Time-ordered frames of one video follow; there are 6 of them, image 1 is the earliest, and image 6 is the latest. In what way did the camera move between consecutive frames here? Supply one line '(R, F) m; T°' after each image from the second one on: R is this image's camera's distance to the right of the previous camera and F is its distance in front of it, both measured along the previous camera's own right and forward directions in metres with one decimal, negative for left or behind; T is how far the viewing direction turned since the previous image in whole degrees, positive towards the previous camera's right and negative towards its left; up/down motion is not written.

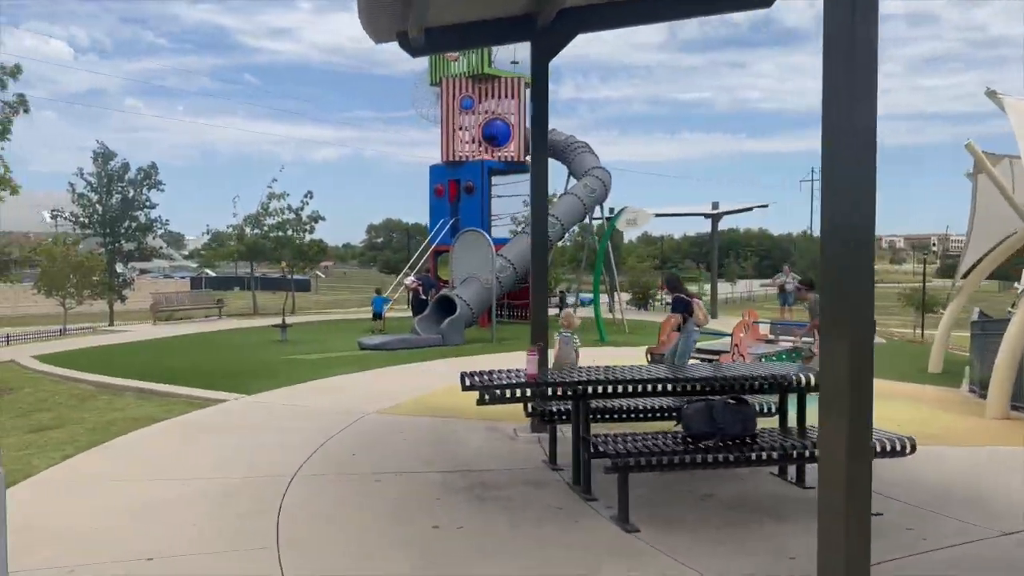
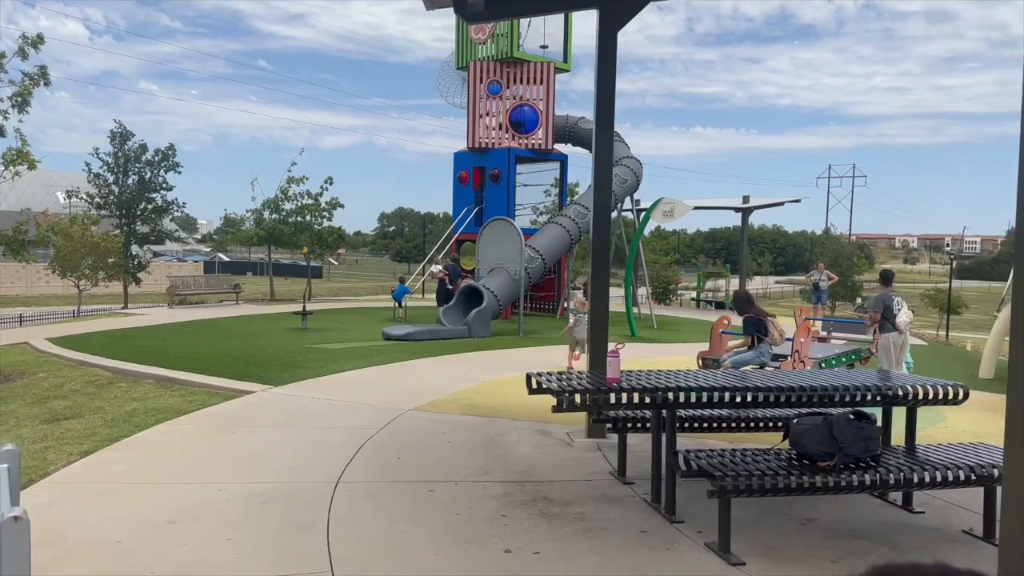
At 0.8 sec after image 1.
(-0.4, +0.6) m; -1°
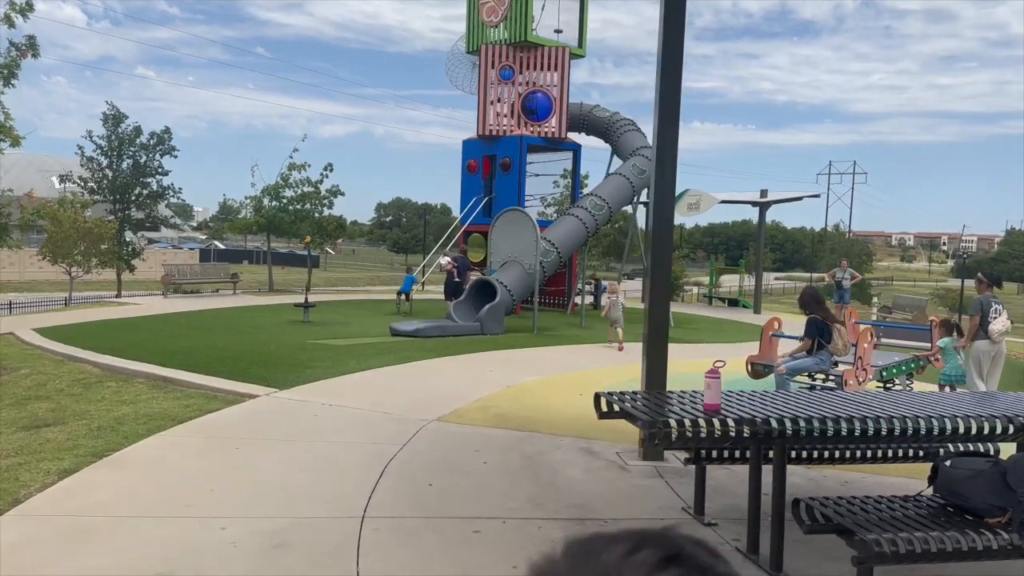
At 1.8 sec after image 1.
(-0.4, +0.9) m; 0°
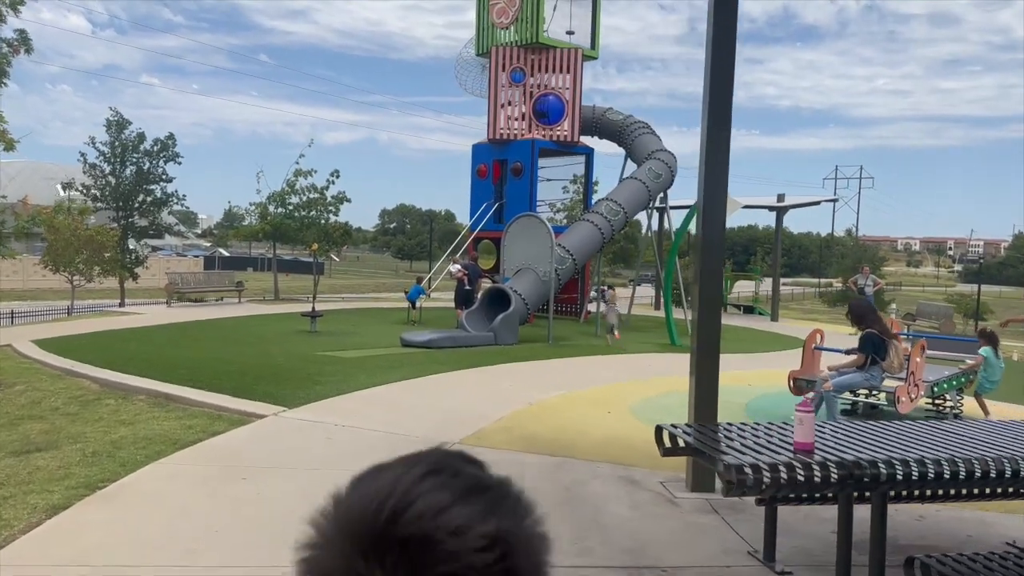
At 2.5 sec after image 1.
(-0.2, +0.5) m; 0°
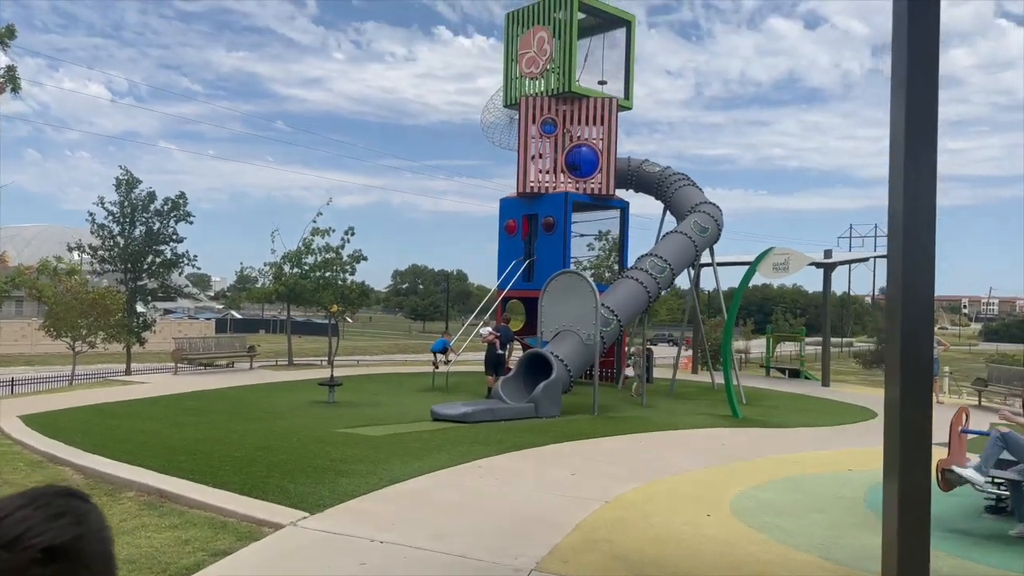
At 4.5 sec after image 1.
(-0.5, +1.5) m; -1°
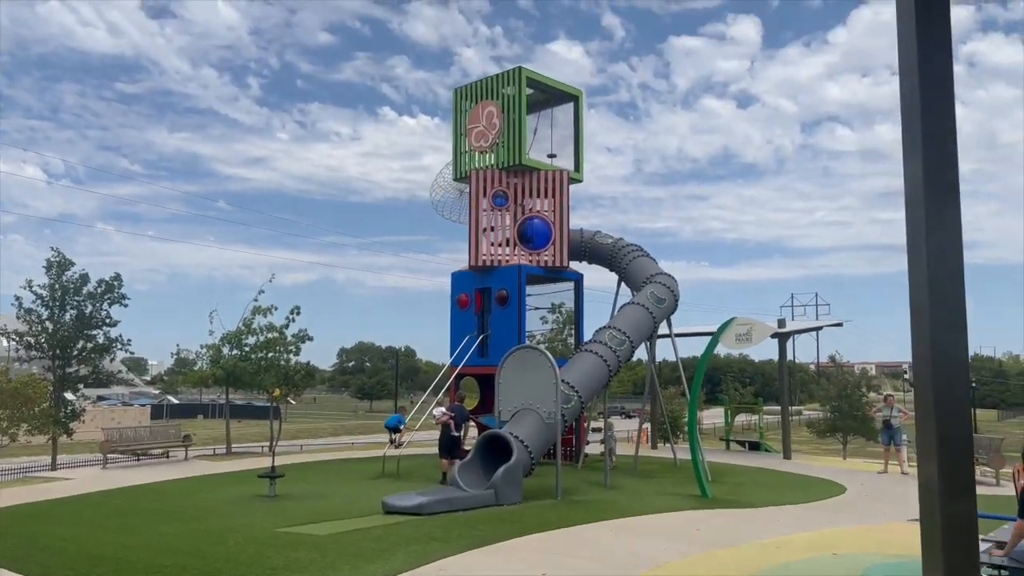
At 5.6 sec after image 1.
(-0.1, +0.6) m; +4°
